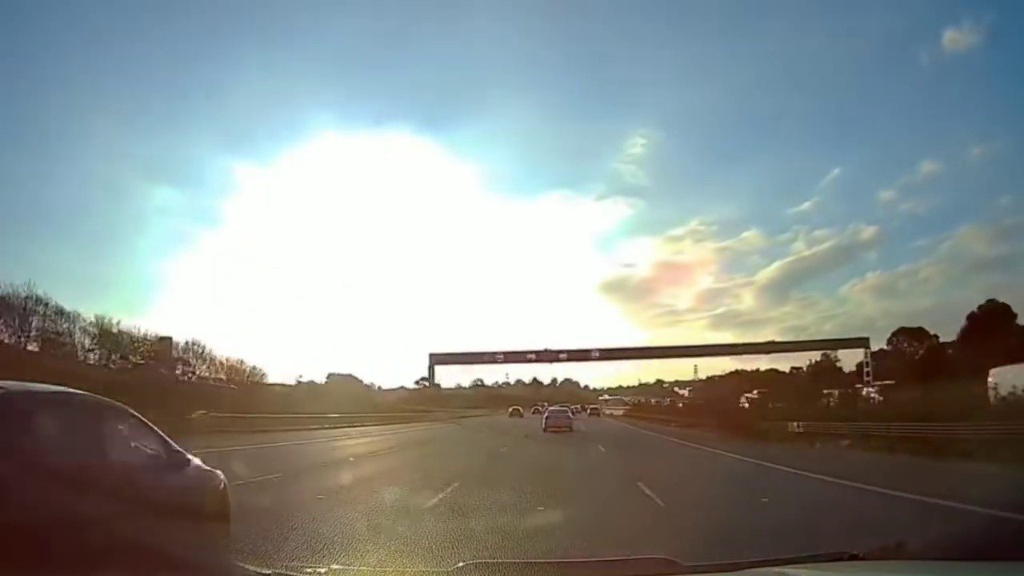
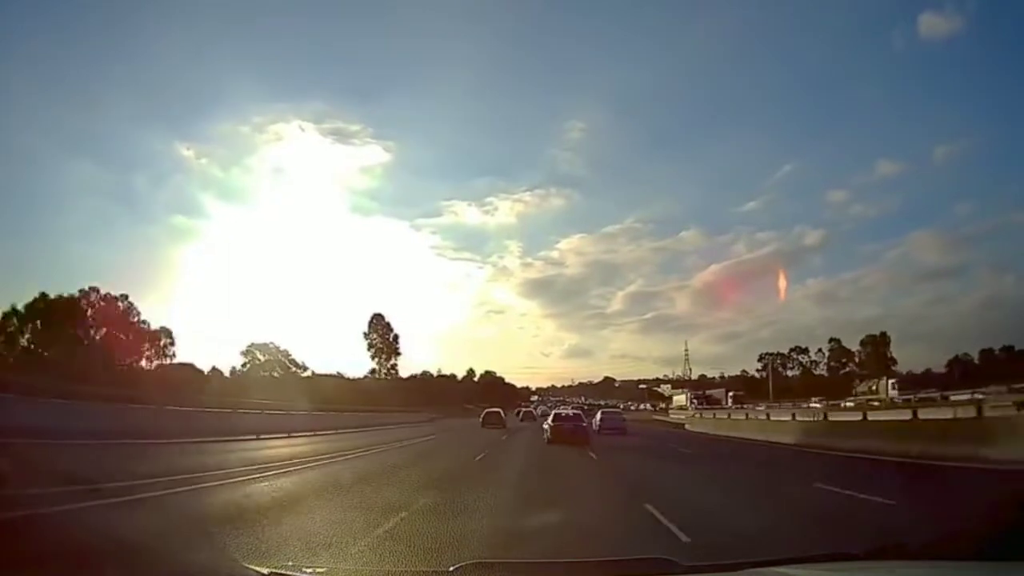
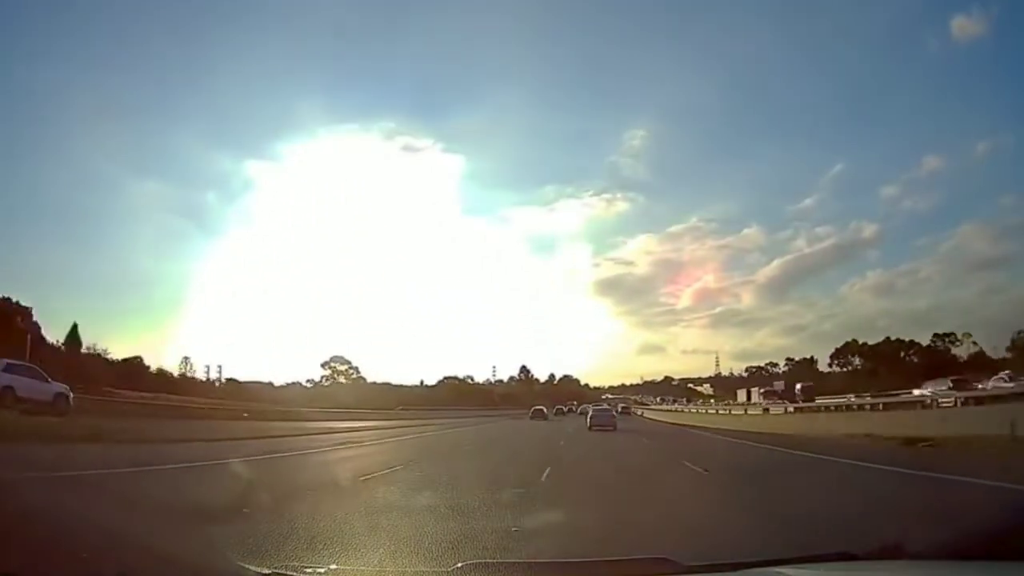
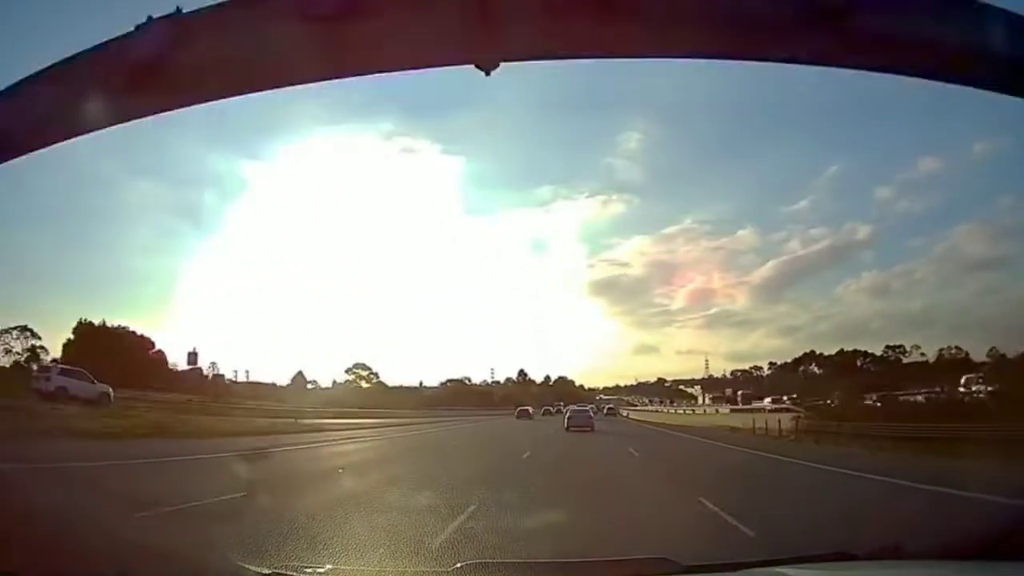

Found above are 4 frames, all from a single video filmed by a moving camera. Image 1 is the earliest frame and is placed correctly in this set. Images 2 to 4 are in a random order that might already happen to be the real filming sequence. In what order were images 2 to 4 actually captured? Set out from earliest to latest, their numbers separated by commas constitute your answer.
4, 3, 2
